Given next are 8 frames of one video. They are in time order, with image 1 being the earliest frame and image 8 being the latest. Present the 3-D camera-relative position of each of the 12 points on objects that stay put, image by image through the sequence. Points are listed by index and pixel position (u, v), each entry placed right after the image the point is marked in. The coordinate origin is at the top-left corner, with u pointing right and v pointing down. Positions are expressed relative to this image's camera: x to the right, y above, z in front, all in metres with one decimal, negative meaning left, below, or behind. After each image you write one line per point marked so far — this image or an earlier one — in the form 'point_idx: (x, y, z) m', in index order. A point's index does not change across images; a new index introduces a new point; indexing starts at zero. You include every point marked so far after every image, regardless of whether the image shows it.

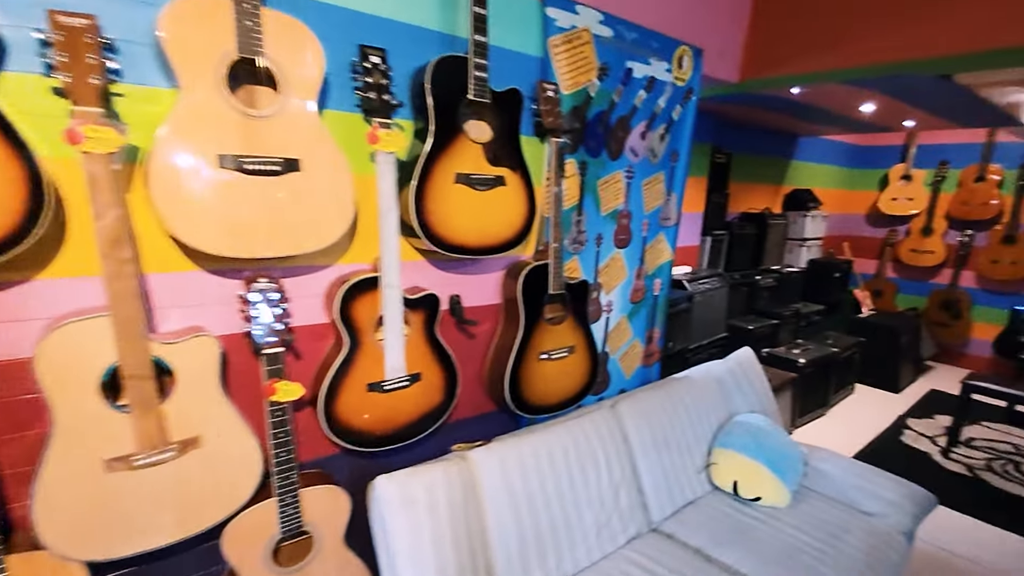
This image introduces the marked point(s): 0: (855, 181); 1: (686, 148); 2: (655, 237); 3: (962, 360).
0: (+3.6, +1.1, +5.4) m
1: (+0.7, +0.6, +2.1) m
2: (+0.6, +0.2, +2.1) m
3: (+4.3, -0.7, +4.8) m
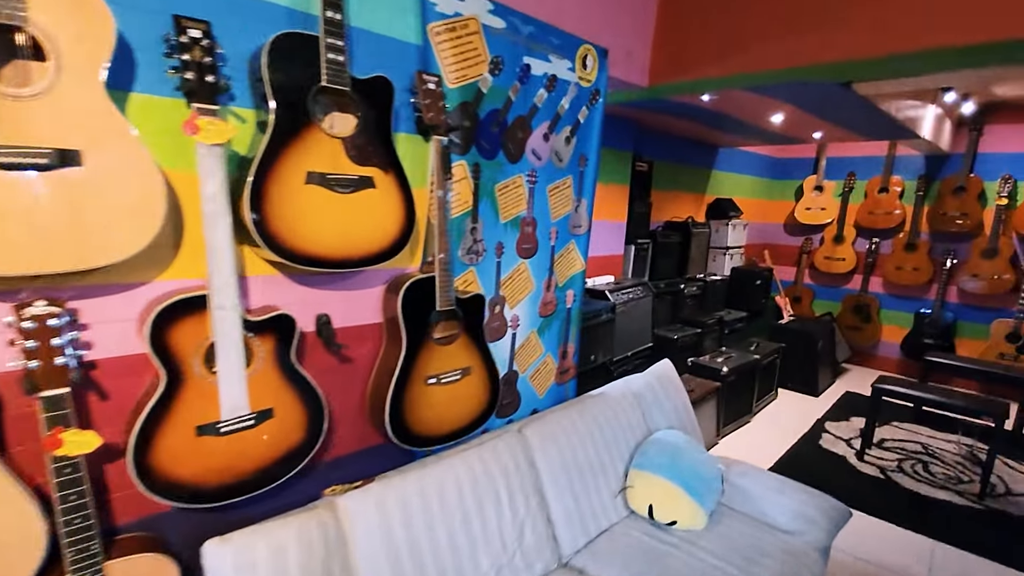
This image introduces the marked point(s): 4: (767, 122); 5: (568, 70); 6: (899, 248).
0: (+2.9, +1.1, +5.6) m
1: (+0.3, +0.5, +2.0) m
2: (+0.2, +0.2, +2.0) m
3: (+3.6, -0.7, +5.1) m
4: (+1.6, +1.0, +3.1) m
5: (+0.2, +0.8, +1.8) m
6: (+3.6, +0.4, +4.7) m
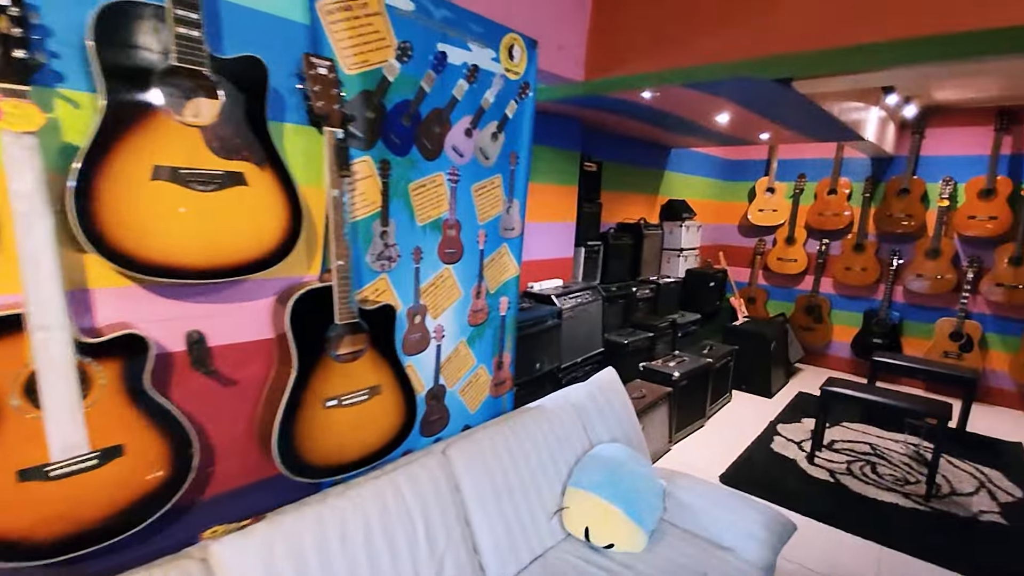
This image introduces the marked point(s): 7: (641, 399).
0: (+2.4, +1.0, +5.6) m
1: (+0.1, +0.5, +1.9) m
2: (-0.1, +0.1, +1.9) m
3: (+3.2, -0.7, +5.1) m
4: (+1.2, +1.0, +3.1) m
5: (-0.1, +0.7, +1.7) m
6: (+3.2, +0.4, +4.8) m
7: (+0.8, -0.7, +3.0) m
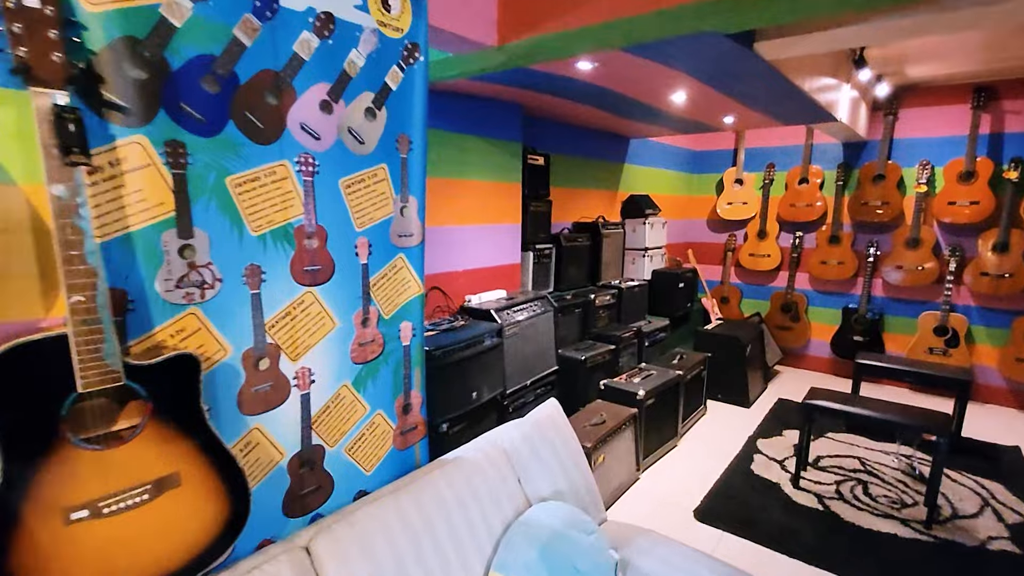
0: (+1.9, +1.0, +5.3) m
1: (-0.3, +0.5, +1.5) m
2: (-0.4, +0.1, +1.4) m
3: (+2.8, -0.7, +4.8) m
4: (+0.8, +1.0, +2.7) m
5: (-0.4, +0.7, +1.2) m
6: (+2.7, +0.4, +4.5) m
7: (+0.5, -0.7, +2.6) m
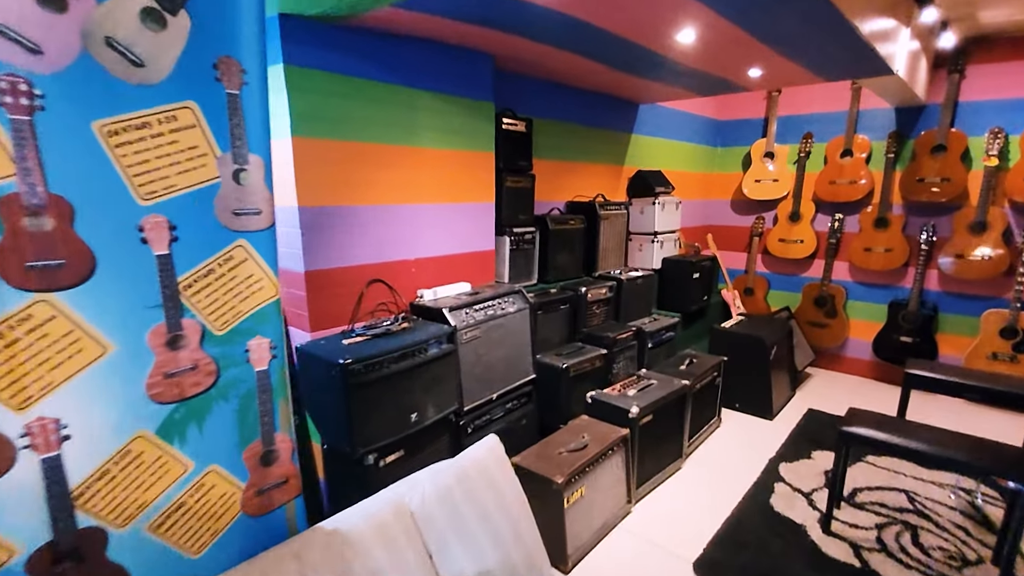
0: (+1.9, +1.1, +4.6) m
1: (-0.5, +0.4, +1.0) m
2: (-0.6, +0.1, +1.0) m
3: (+2.7, -0.6, +4.2) m
4: (+0.7, +1.0, +2.1) m
5: (-0.6, +0.7, +0.7) m
6: (+2.7, +0.5, +3.8) m
7: (+0.3, -0.7, +2.1) m
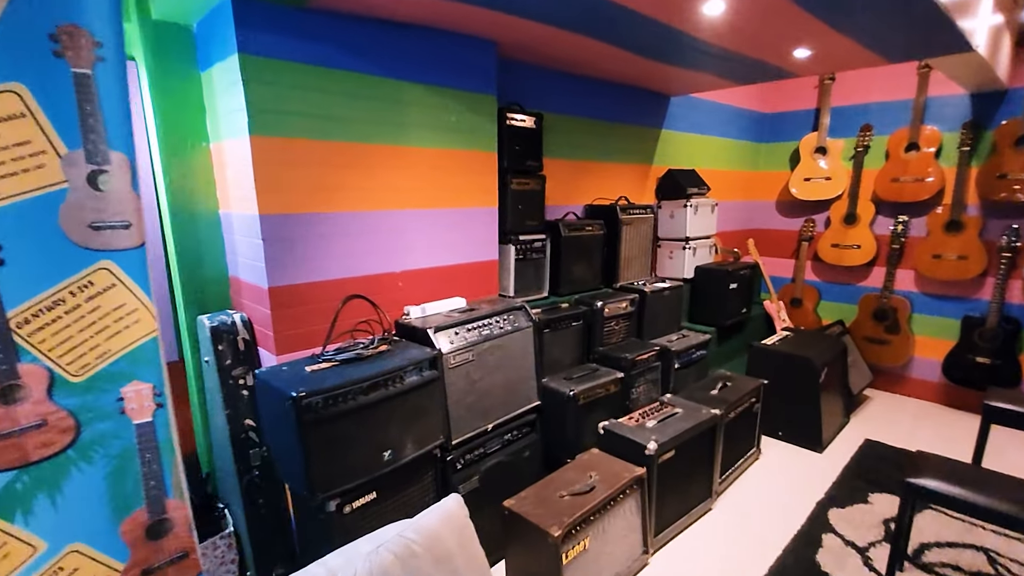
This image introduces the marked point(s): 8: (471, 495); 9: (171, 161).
0: (+2.1, +1.1, +4.2) m
1: (-0.6, +0.4, +0.7) m
2: (-0.7, 0.0, +0.8) m
3: (+2.9, -0.7, +3.7) m
4: (+0.7, +0.9, +1.8) m
5: (-0.7, +0.6, +0.5) m
6: (+2.8, +0.4, +3.3) m
7: (+0.3, -0.7, +1.8) m
8: (-0.2, -0.8, +1.9) m
9: (-1.2, +0.4, +1.7) m
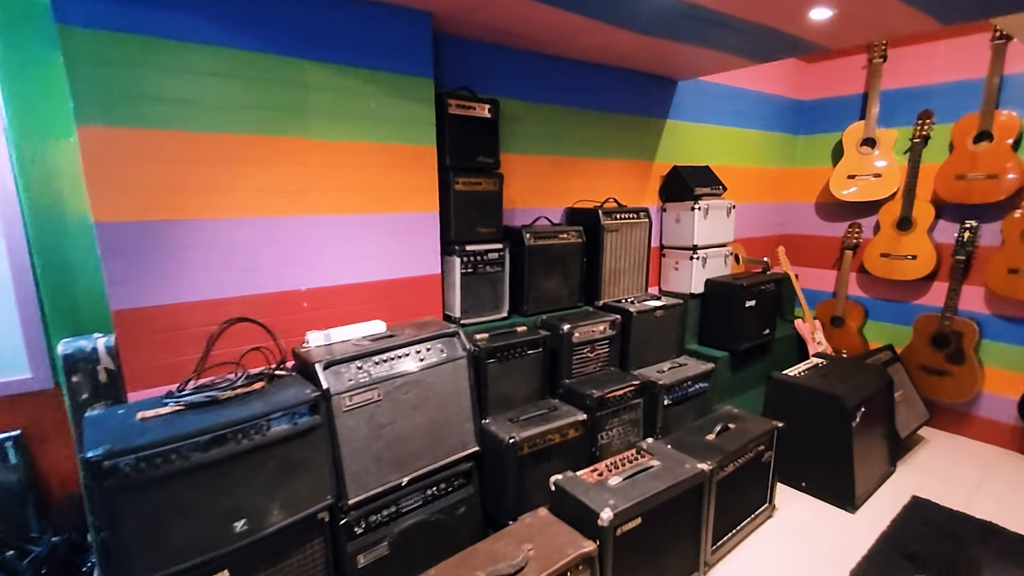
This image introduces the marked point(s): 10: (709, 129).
0: (+2.1, +0.9, +3.7) m
1: (-0.9, +0.3, +0.5) m
2: (-1.0, 0.0, +0.5) m
3: (+2.8, -0.8, +3.0) m
4: (+0.4, +0.9, +1.4) m
5: (-1.1, +0.6, +0.2) m
6: (+2.7, +0.3, +2.7) m
7: (0.0, -0.8, +1.4) m
8: (-0.4, -0.8, +1.5) m
9: (-1.4, +0.4, +1.5) m
10: (+1.2, +0.9, +3.0) m
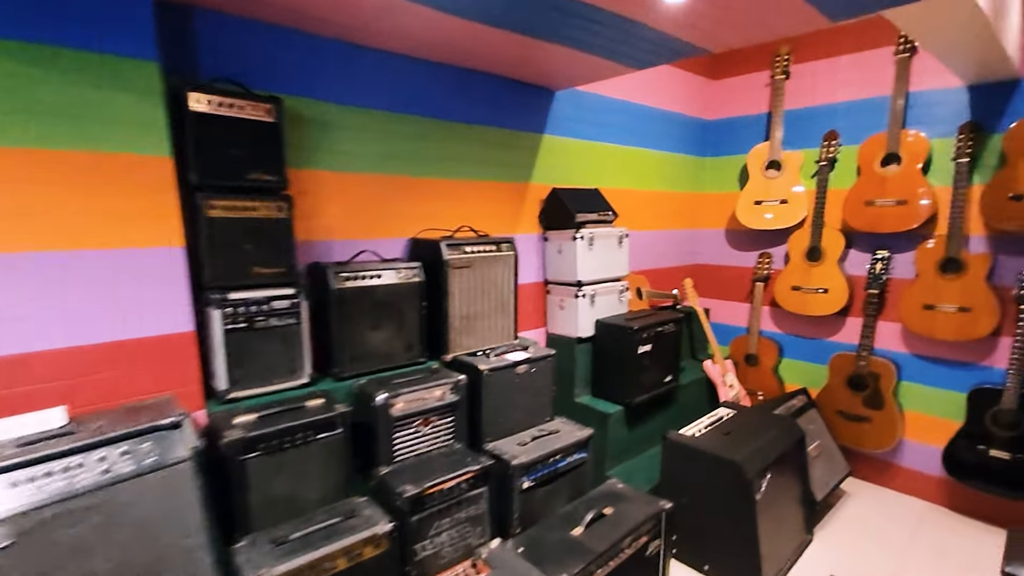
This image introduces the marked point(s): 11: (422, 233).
0: (+1.3, +0.7, +3.4) m
1: (-1.4, +0.2, -0.1) m
2: (-1.5, -0.2, -0.1) m
3: (+2.1, -1.0, +2.7) m
4: (-0.1, +0.7, +0.9) m
5: (-1.6, +0.4, -0.3) m
6: (+2.0, +0.1, +2.4) m
7: (-0.5, -1.0, +0.9) m
8: (-1.0, -1.0, +0.9) m
9: (-2.0, +0.2, +0.9) m
10: (+0.4, +0.7, +2.6) m
11: (-0.4, +0.2, +2.0) m
